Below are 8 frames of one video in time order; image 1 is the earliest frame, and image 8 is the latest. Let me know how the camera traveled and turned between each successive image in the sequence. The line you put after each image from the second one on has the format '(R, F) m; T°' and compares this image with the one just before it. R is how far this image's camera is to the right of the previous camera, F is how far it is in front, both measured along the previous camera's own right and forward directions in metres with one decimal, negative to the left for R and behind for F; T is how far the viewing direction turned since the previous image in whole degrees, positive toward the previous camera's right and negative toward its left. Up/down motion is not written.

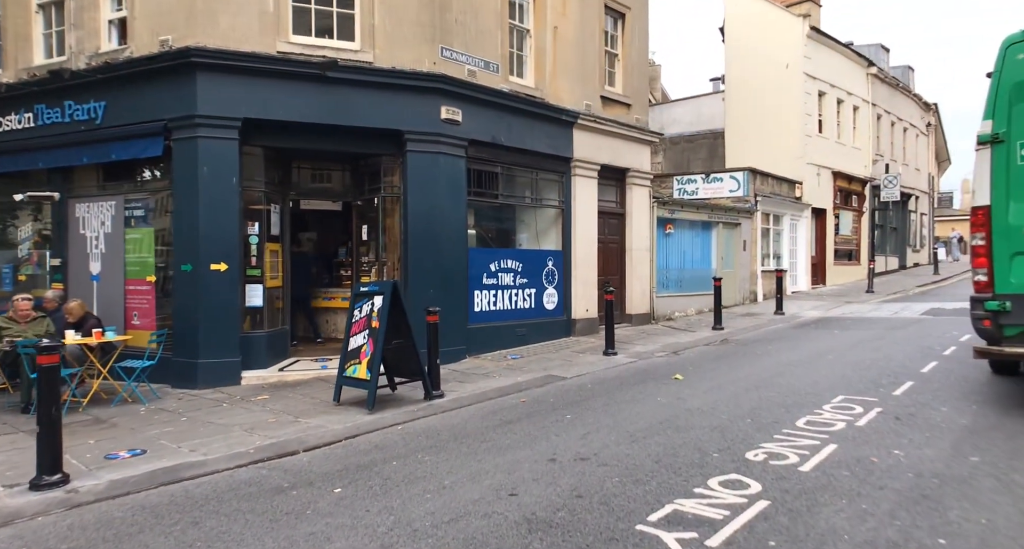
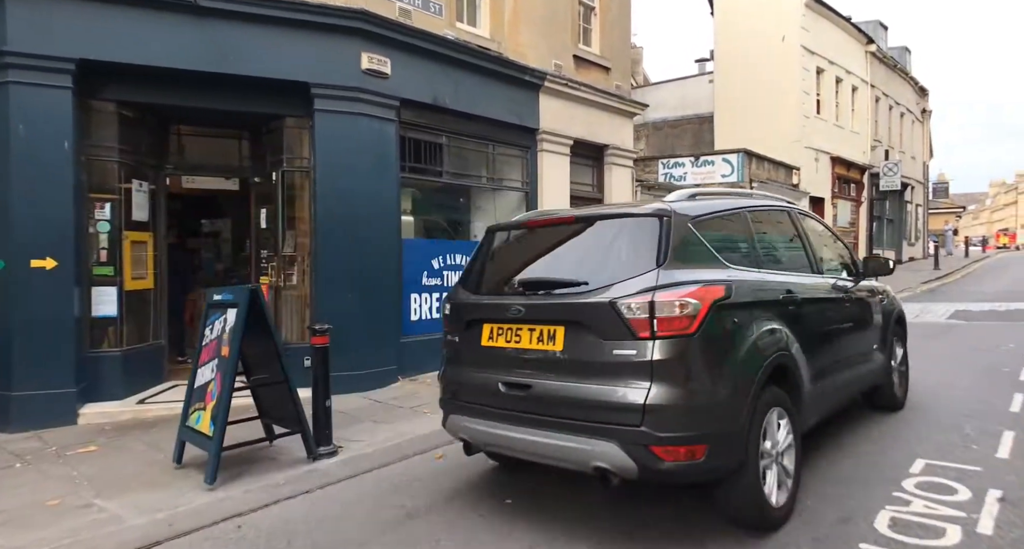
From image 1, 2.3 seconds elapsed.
(+0.4, +2.3) m; +2°
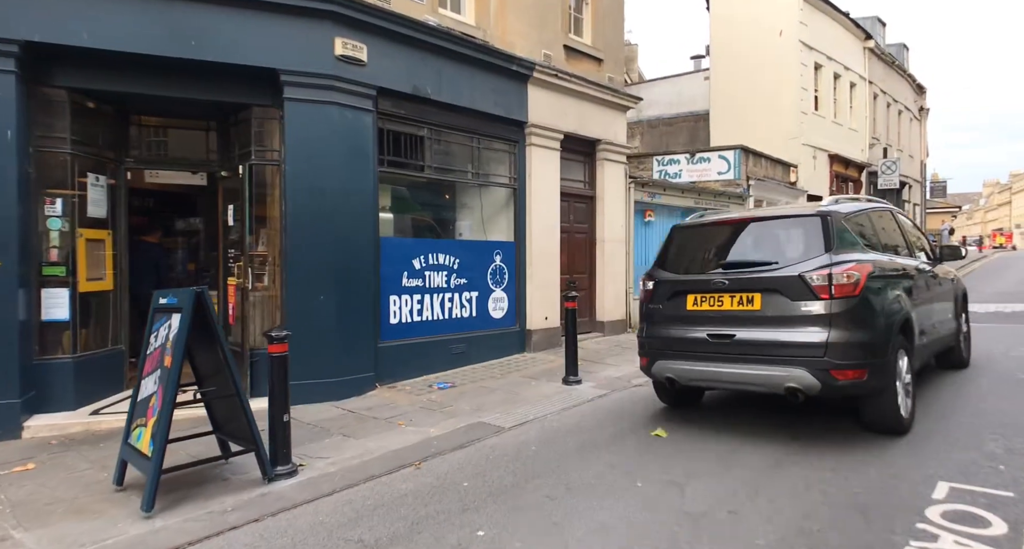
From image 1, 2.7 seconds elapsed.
(+0.1, +0.5) m; 0°
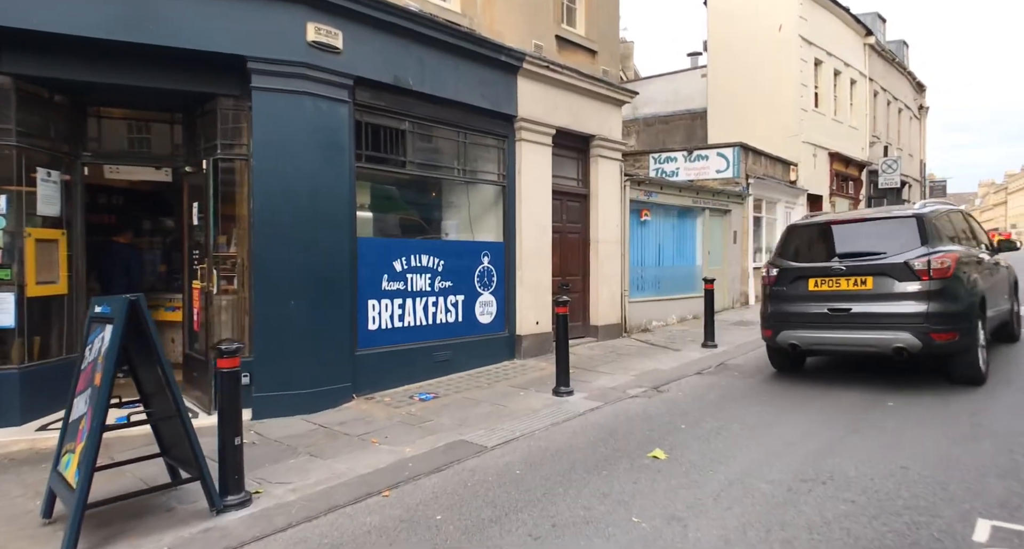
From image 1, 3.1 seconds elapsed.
(+0.1, +0.5) m; 0°
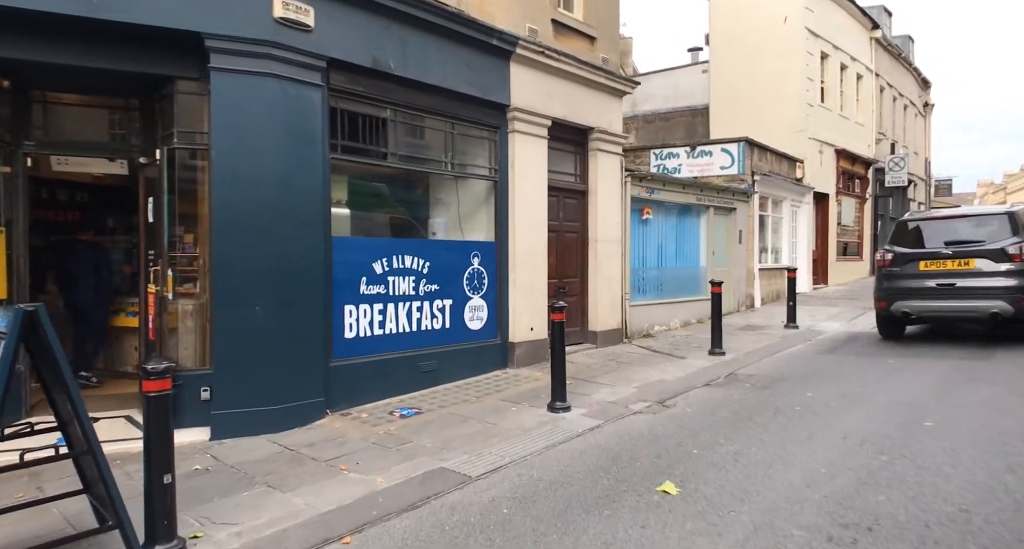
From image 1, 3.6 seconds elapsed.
(+0.1, +0.7) m; 0°
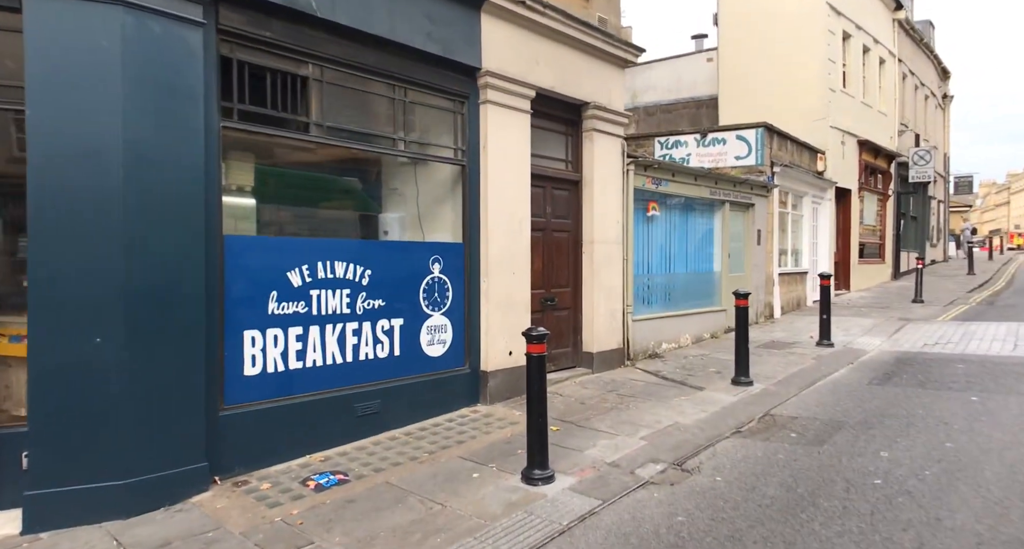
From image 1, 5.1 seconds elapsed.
(+0.3, +1.8) m; 0°
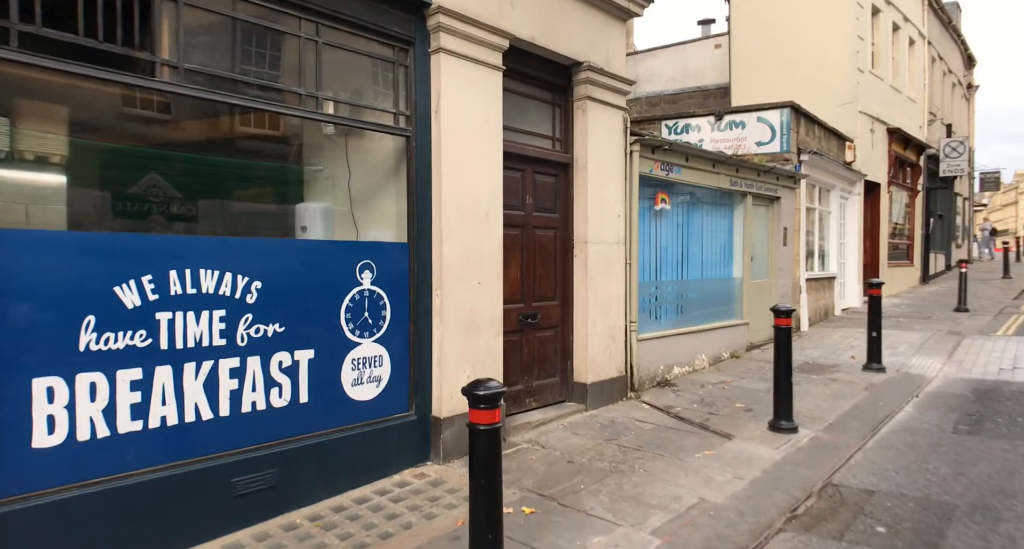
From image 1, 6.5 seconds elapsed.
(+0.3, +1.8) m; 0°
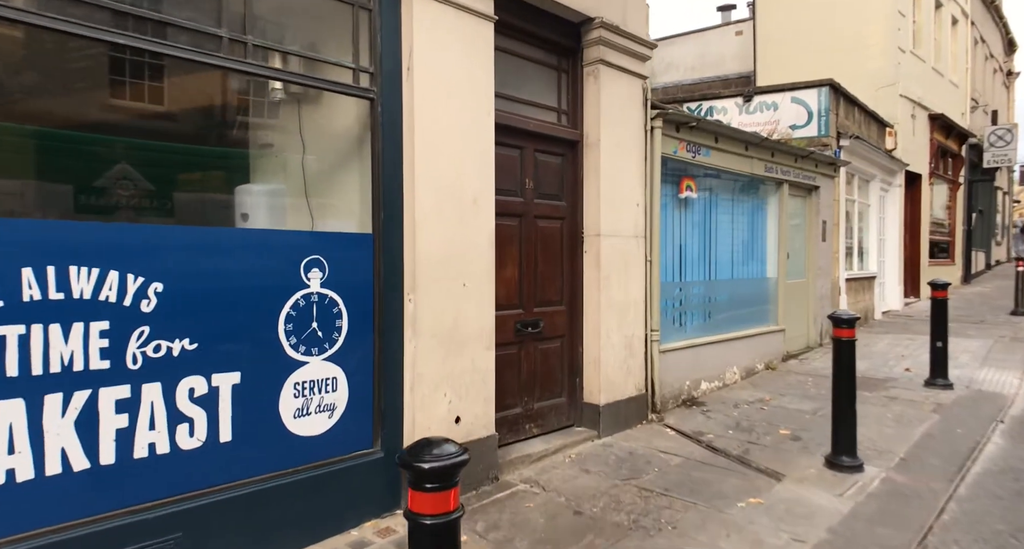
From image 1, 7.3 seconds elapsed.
(+0.1, +1.1) m; -1°
